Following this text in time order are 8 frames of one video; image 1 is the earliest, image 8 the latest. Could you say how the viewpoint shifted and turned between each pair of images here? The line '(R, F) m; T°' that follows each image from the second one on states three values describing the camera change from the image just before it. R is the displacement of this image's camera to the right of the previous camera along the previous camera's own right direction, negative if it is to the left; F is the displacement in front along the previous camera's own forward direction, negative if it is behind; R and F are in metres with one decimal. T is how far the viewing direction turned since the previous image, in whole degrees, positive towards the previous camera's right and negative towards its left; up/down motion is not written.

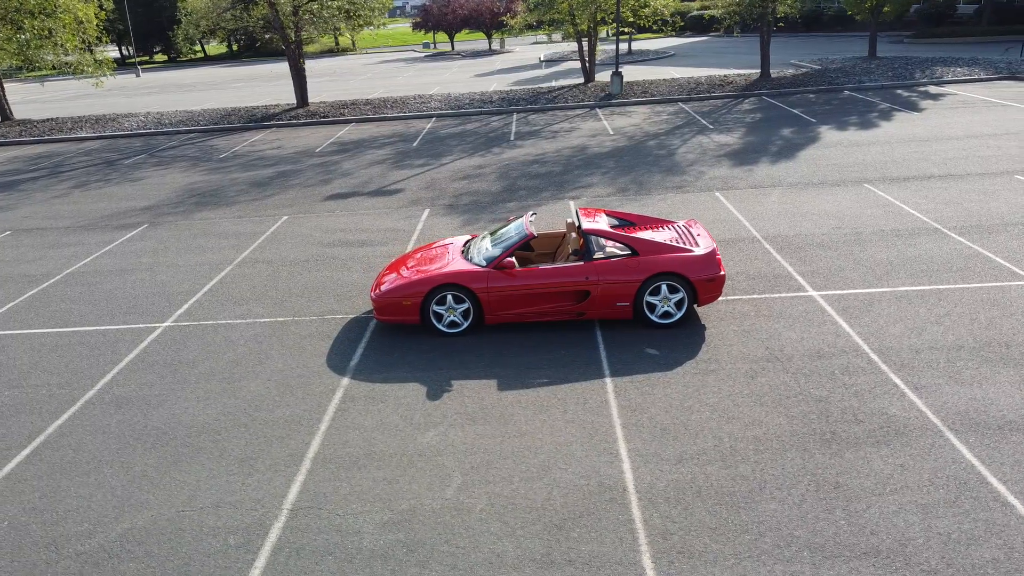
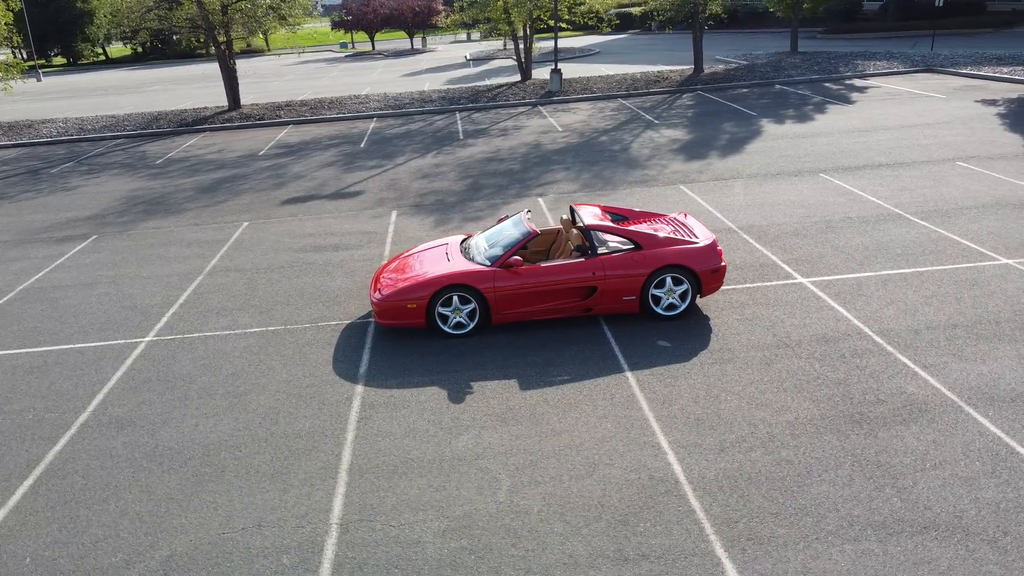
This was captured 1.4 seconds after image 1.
(-1.0, +0.1) m; +6°
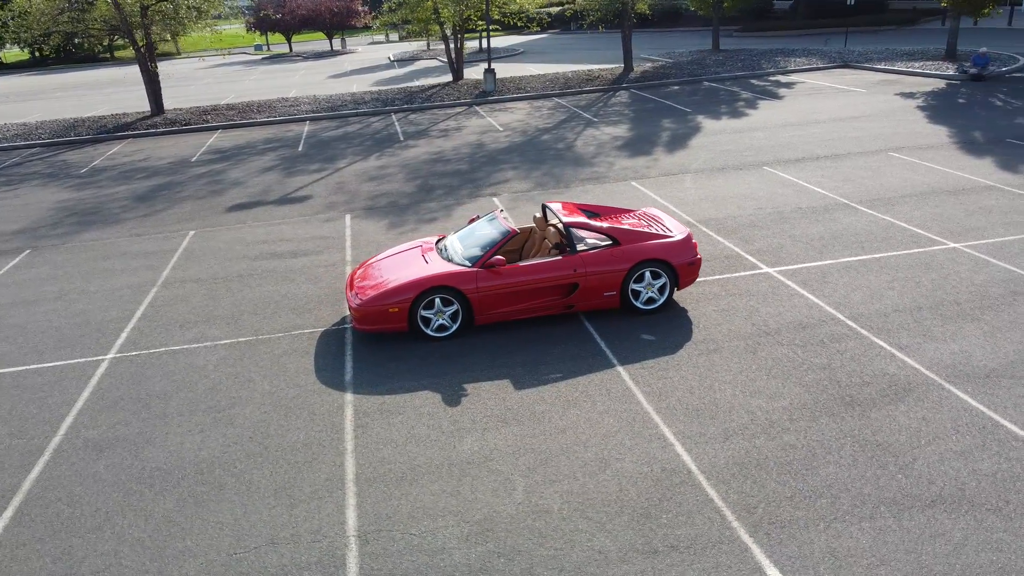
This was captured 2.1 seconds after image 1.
(-0.7, +0.1) m; +6°
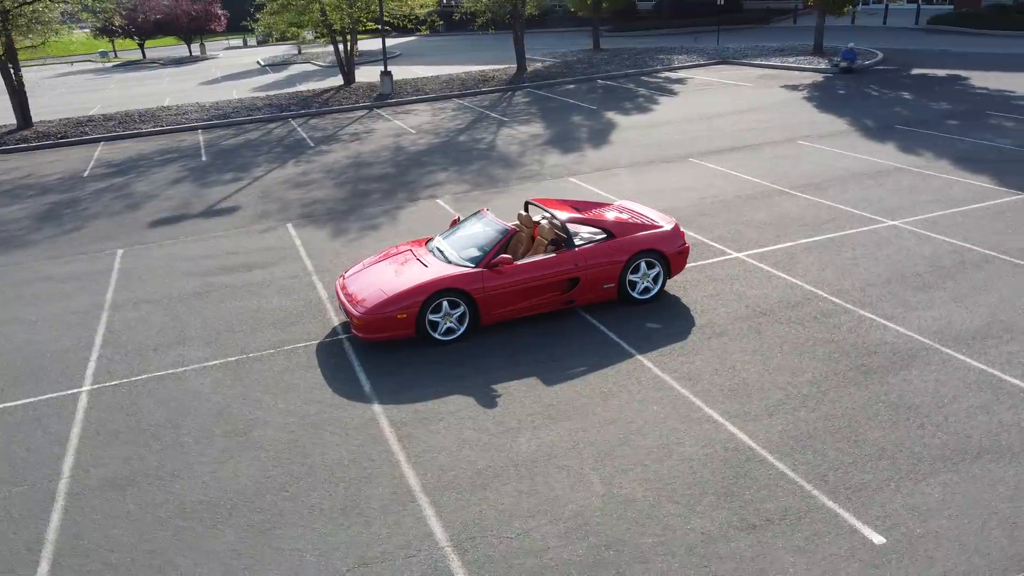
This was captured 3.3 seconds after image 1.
(-1.5, +0.2) m; +10°
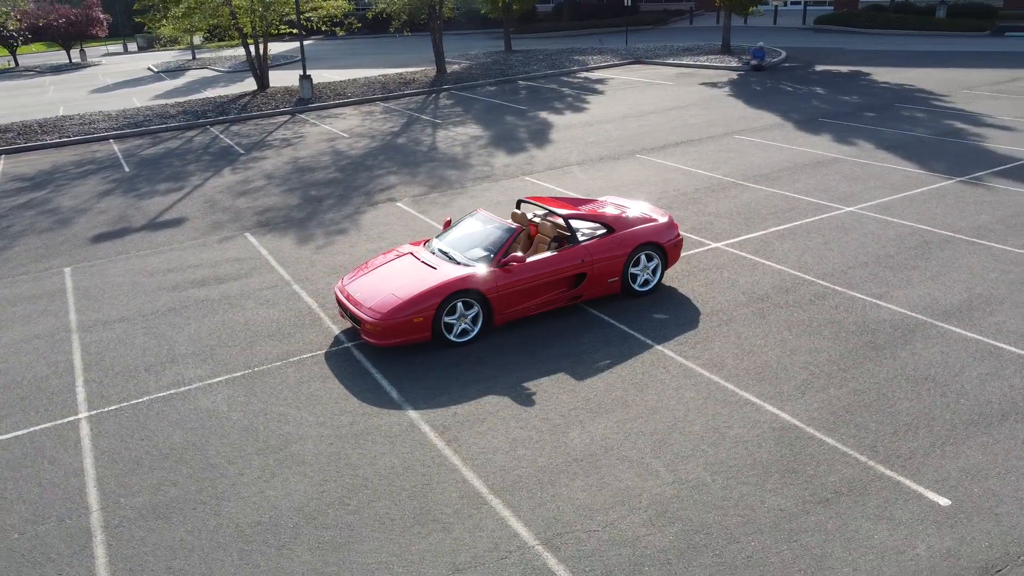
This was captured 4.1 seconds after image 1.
(-1.3, +0.1) m; +7°
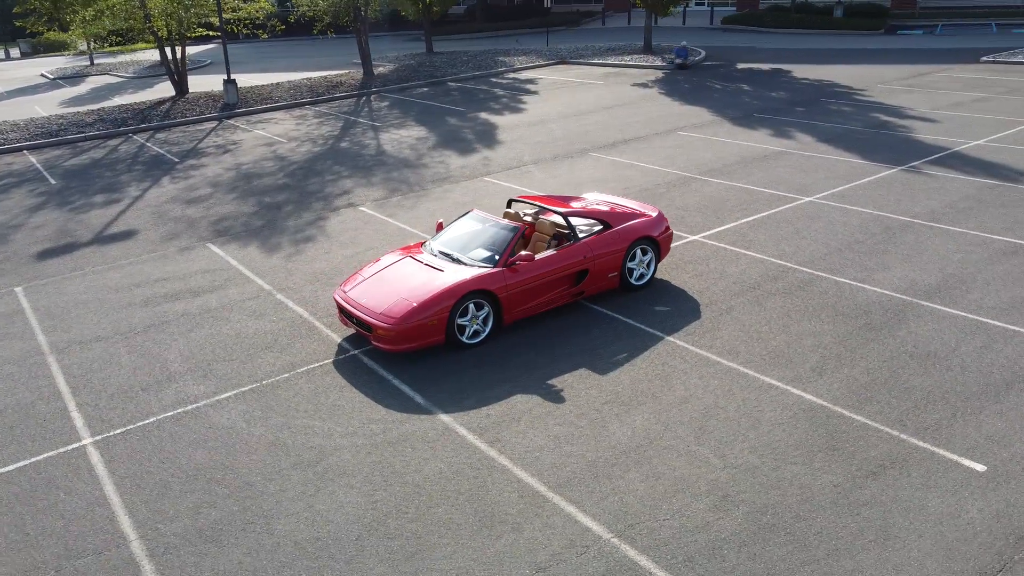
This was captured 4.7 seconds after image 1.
(-1.1, +0.1) m; +7°
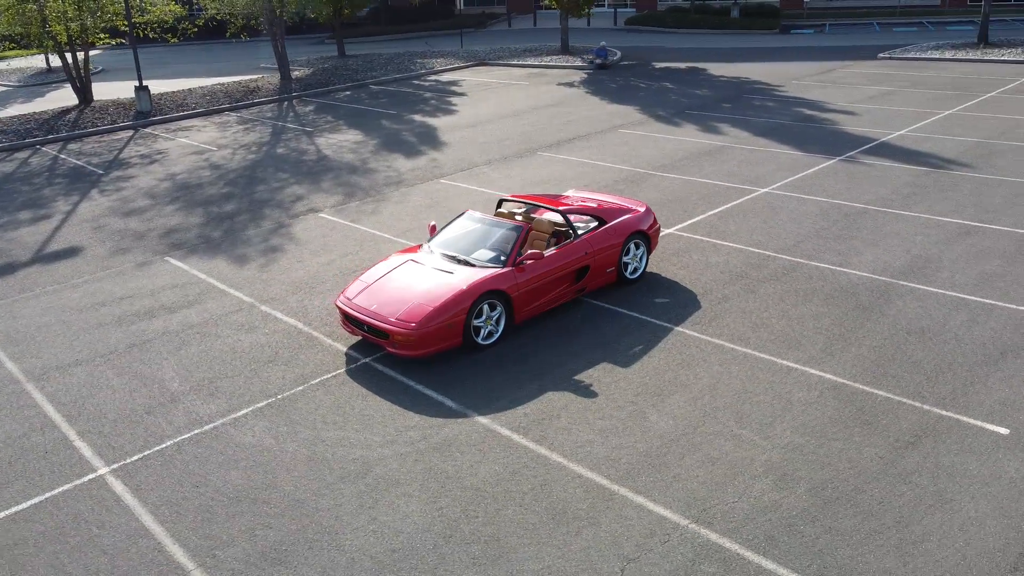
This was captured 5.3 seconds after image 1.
(-1.2, +0.1) m; +7°
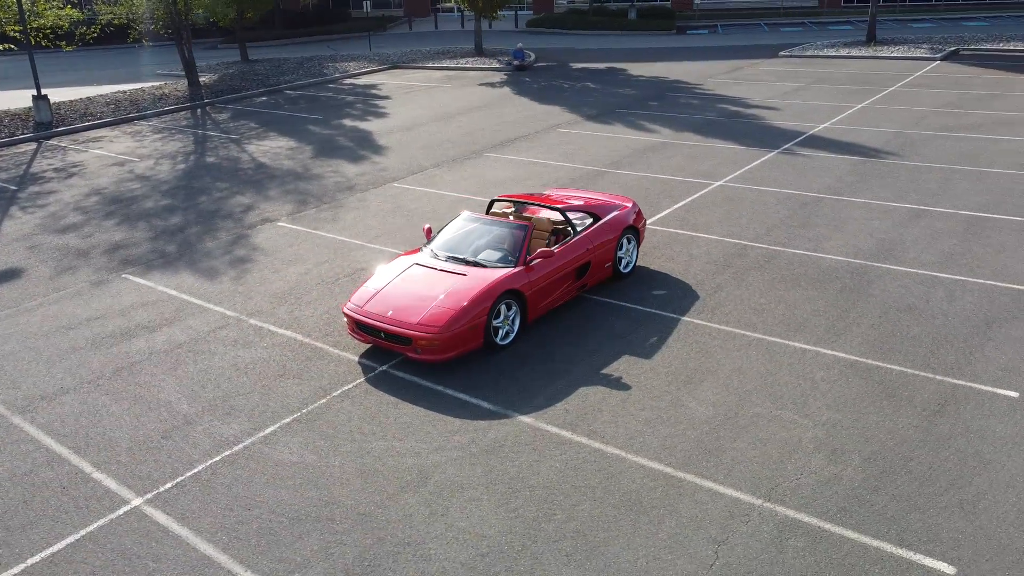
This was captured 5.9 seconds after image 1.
(-1.3, +0.1) m; +8°
